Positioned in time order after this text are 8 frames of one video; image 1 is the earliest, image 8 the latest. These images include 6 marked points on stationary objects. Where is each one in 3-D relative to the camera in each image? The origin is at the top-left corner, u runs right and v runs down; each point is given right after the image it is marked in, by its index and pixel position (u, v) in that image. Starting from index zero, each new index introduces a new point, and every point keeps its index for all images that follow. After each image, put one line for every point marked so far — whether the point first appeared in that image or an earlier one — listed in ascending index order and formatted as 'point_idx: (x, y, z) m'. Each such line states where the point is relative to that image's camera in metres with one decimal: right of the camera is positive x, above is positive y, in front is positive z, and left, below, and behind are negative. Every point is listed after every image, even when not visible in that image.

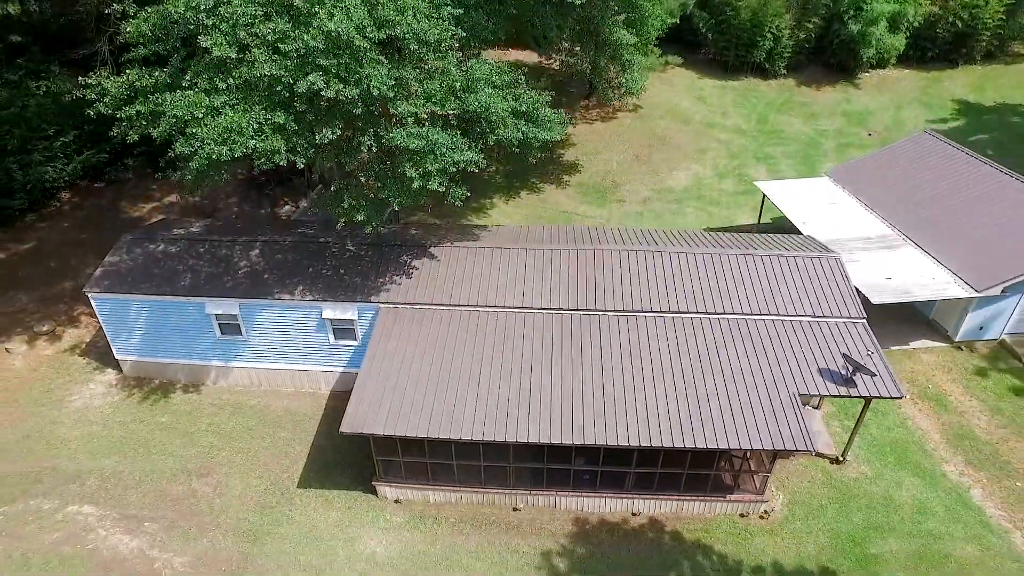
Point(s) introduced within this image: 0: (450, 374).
0: (-1.3, -1.8, +13.3) m
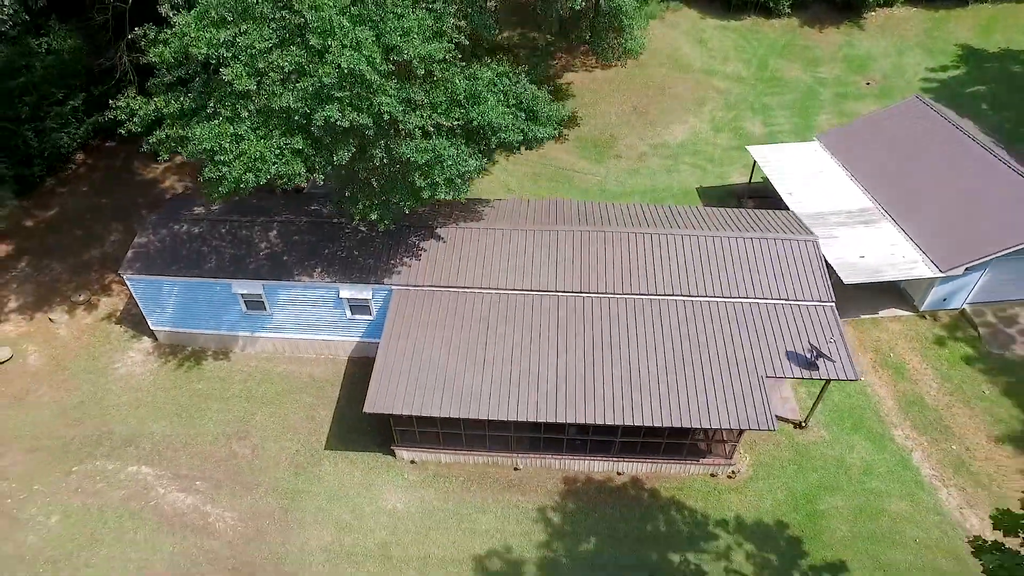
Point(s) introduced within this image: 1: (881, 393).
0: (-1.3, -1.6, +14.9) m
1: (+9.7, -2.7, +16.6) m
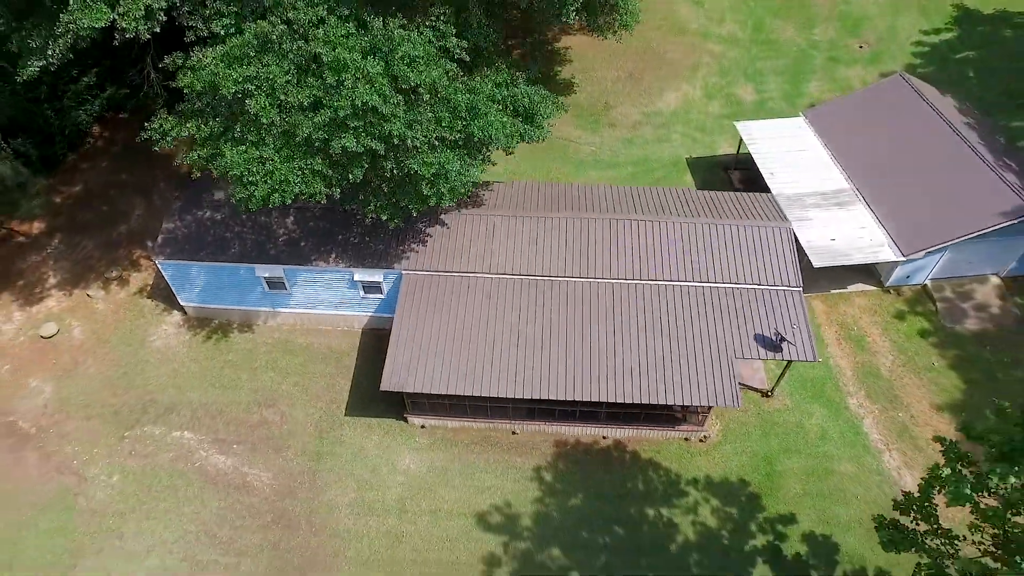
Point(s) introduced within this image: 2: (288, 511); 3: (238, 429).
0: (-1.3, -1.3, +16.6) m
1: (+9.7, -2.2, +18.5) m
2: (-5.7, -5.6, +16.0) m
3: (-7.6, -3.9, +17.5) m
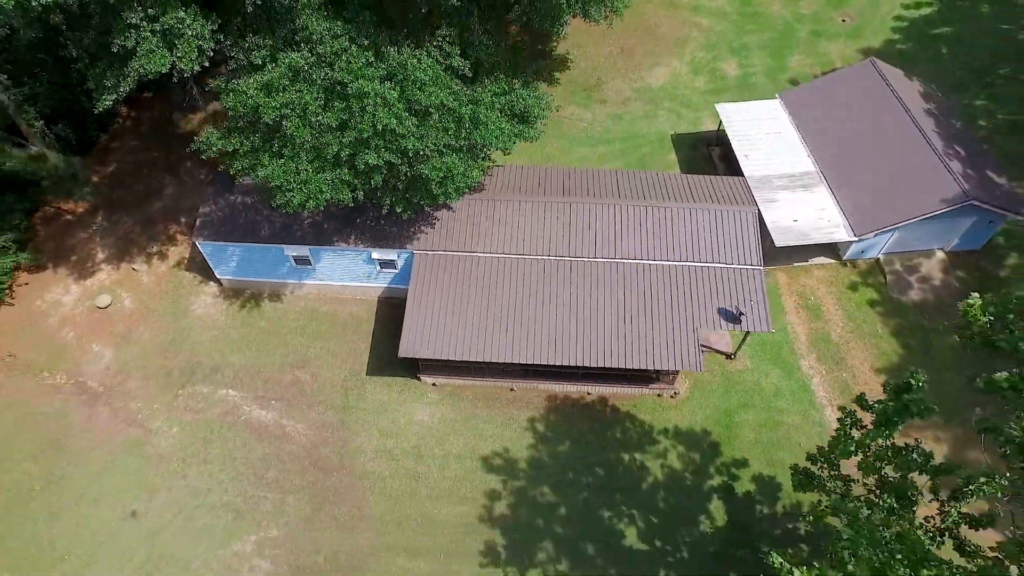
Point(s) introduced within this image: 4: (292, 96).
0: (-1.4, -0.7, +19.2) m
1: (+9.6, -1.4, +21.2) m
2: (-5.7, -5.1, +19.0) m
3: (-7.7, -3.2, +20.4) m
4: (-4.9, +4.3, +14.1) m
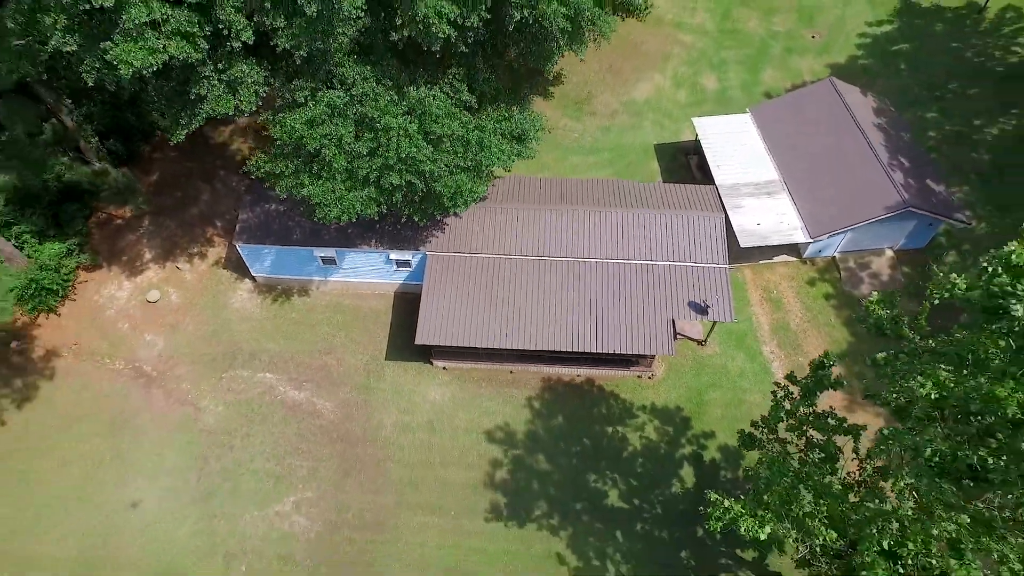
0: (-1.4, -0.6, +22.3) m
1: (+9.6, -1.2, +24.3) m
2: (-5.7, -5.0, +22.1) m
3: (-7.7, -3.0, +23.4) m
4: (-4.9, +4.4, +17.1) m
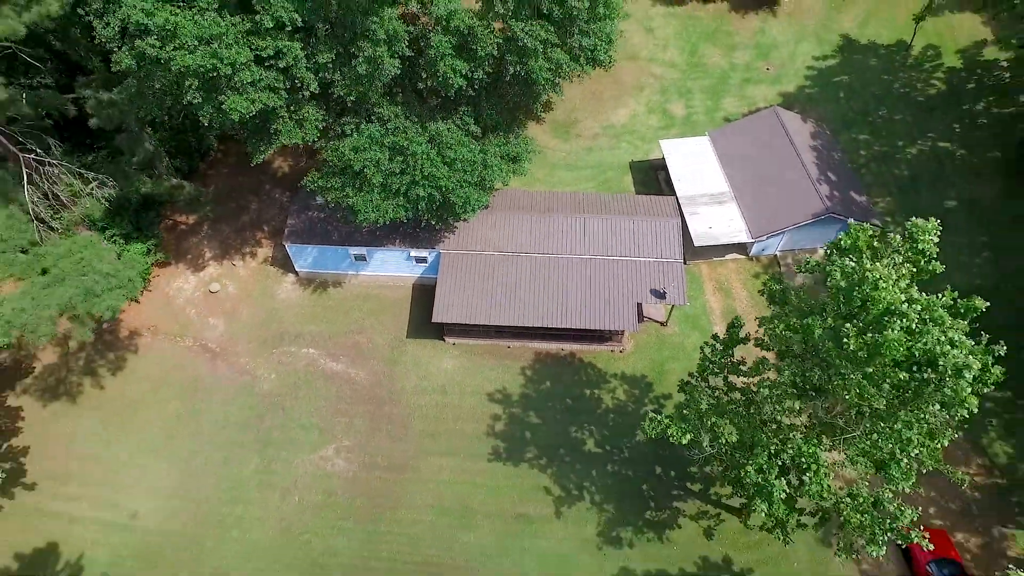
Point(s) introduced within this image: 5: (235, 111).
0: (-1.5, -0.1, +27.6) m
1: (+9.5, -0.8, +29.6) m
2: (-5.8, -4.6, +27.4) m
3: (-7.8, -2.7, +28.7) m
4: (-5.1, +4.8, +22.5) m
5: (-8.3, +5.4, +18.9) m
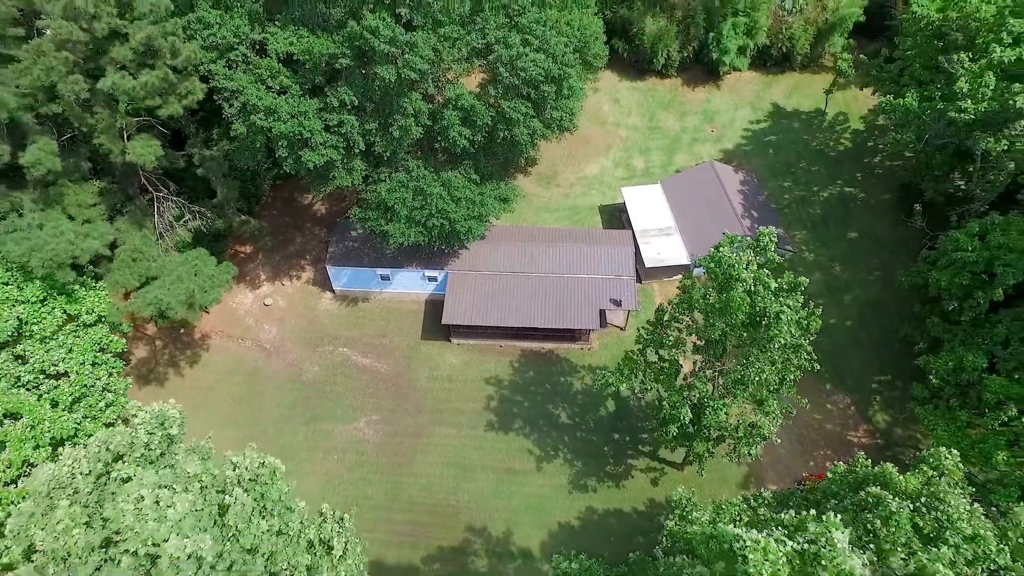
0: (-2.0, -0.8, +35.5) m
1: (+9.0, -1.6, +37.4) m
2: (-6.3, -5.2, +34.8) m
3: (-8.3, -3.4, +36.3) m
4: (-5.6, +4.7, +30.8) m
5: (-8.8, +5.5, +27.2) m
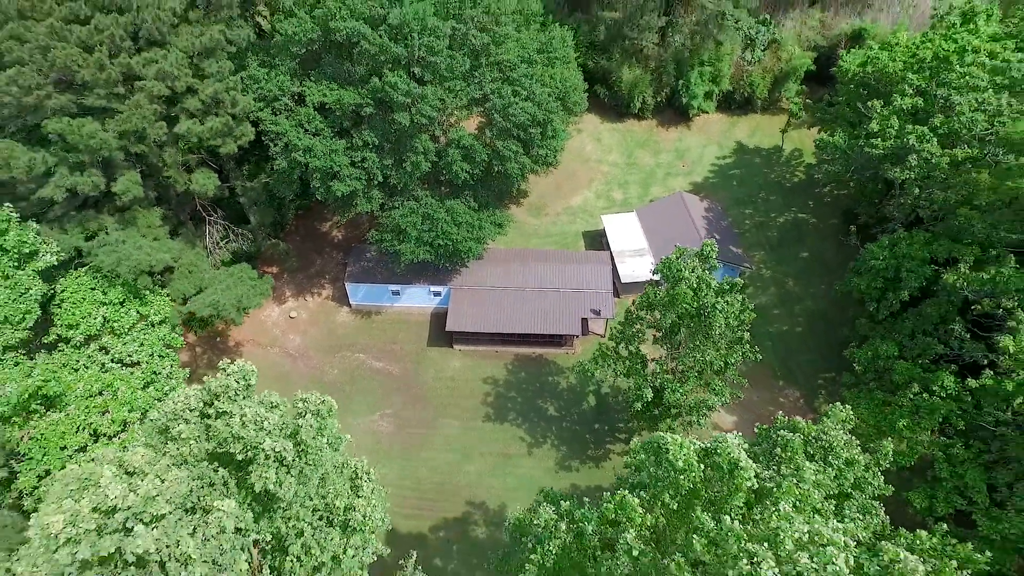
0: (-2.3, -1.6, +40.8) m
1: (+8.6, -2.5, +42.7) m
2: (-6.7, -6.0, +39.9) m
3: (-8.6, -4.3, +41.5) m
4: (-5.9, +4.1, +36.4) m
5: (-9.2, +5.1, +32.9) m
